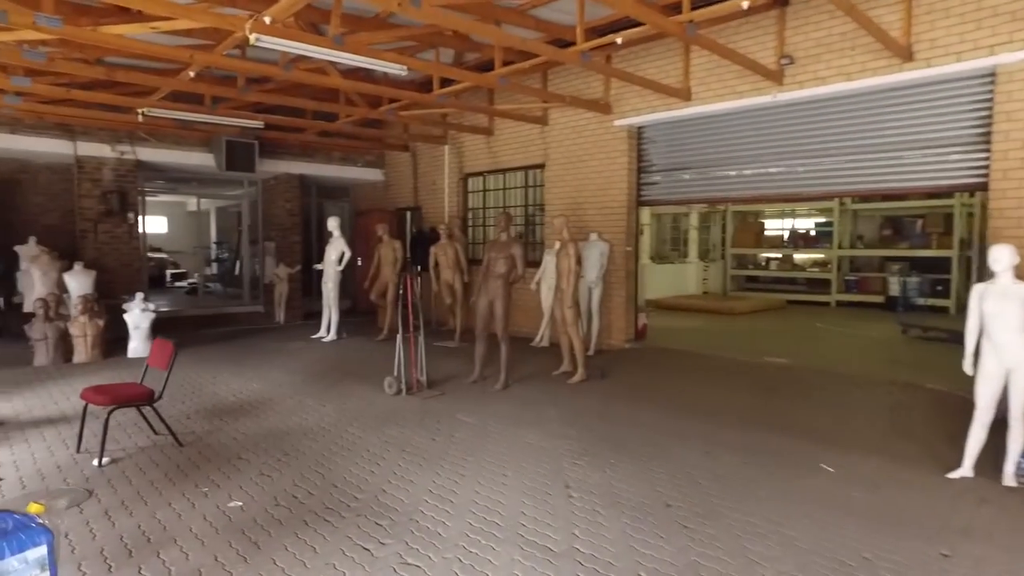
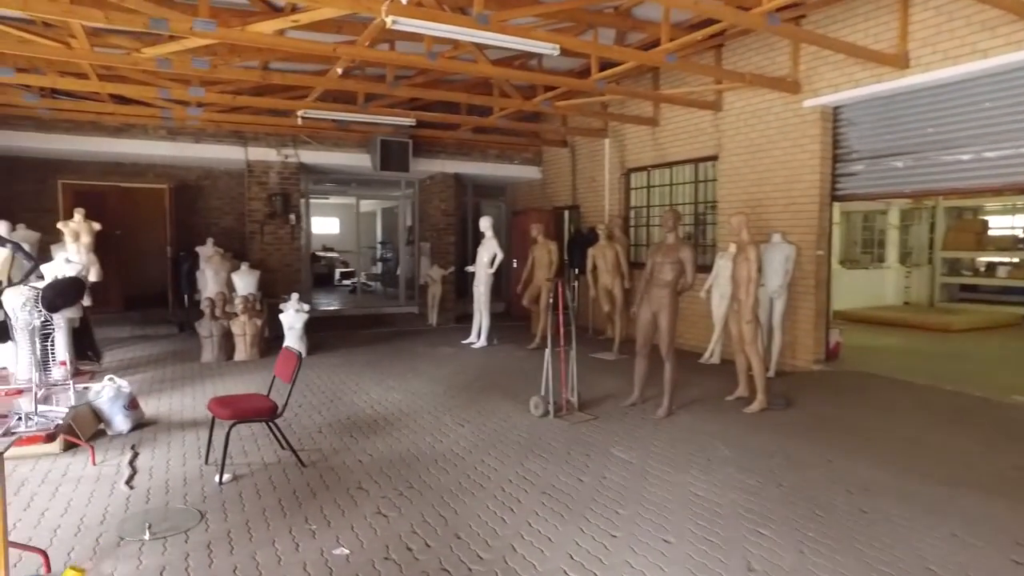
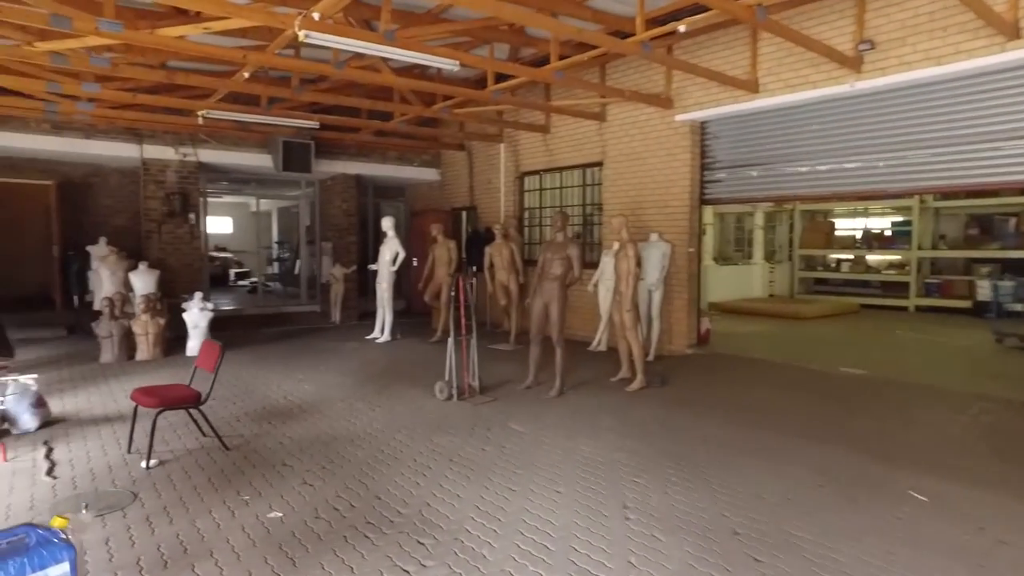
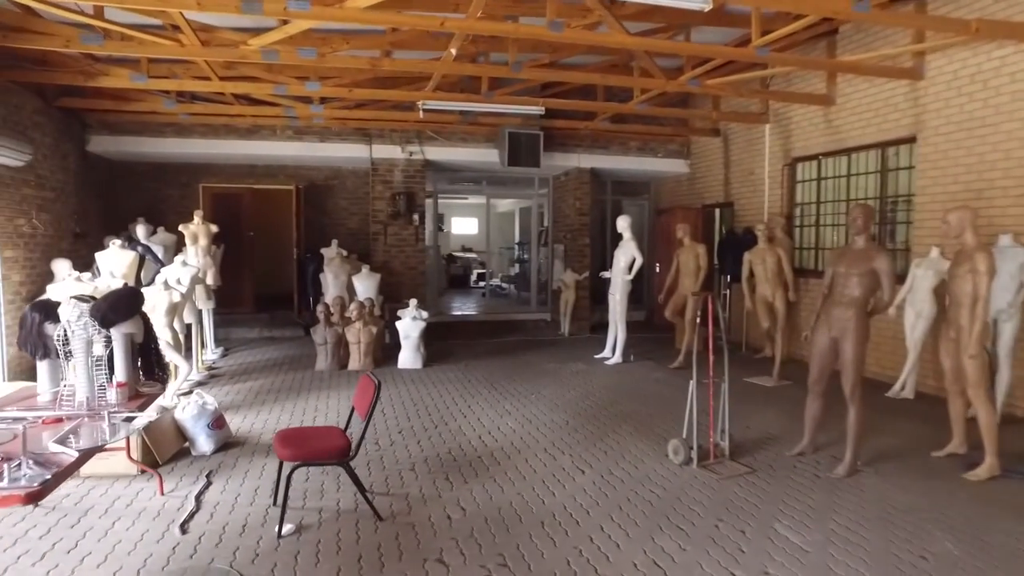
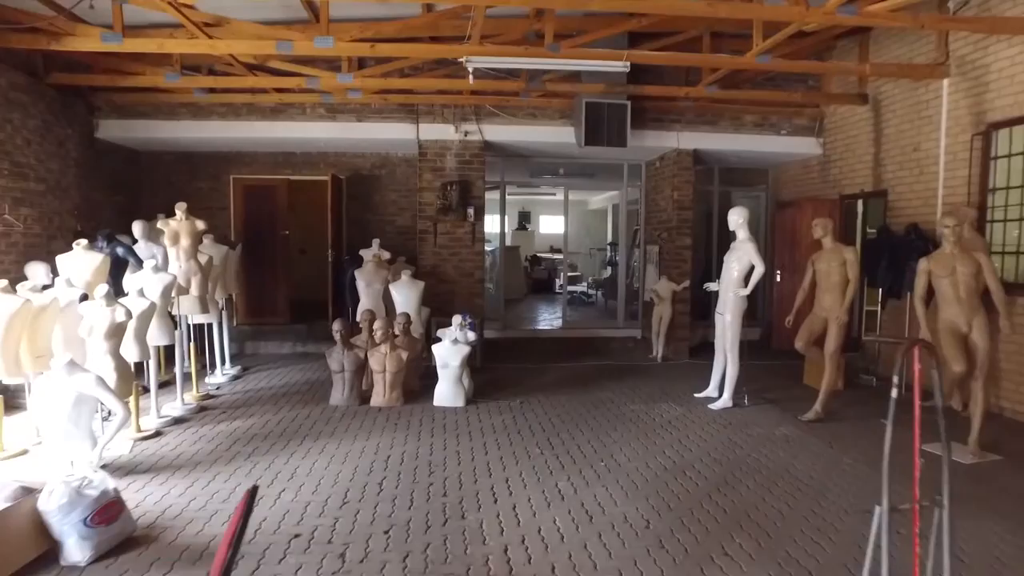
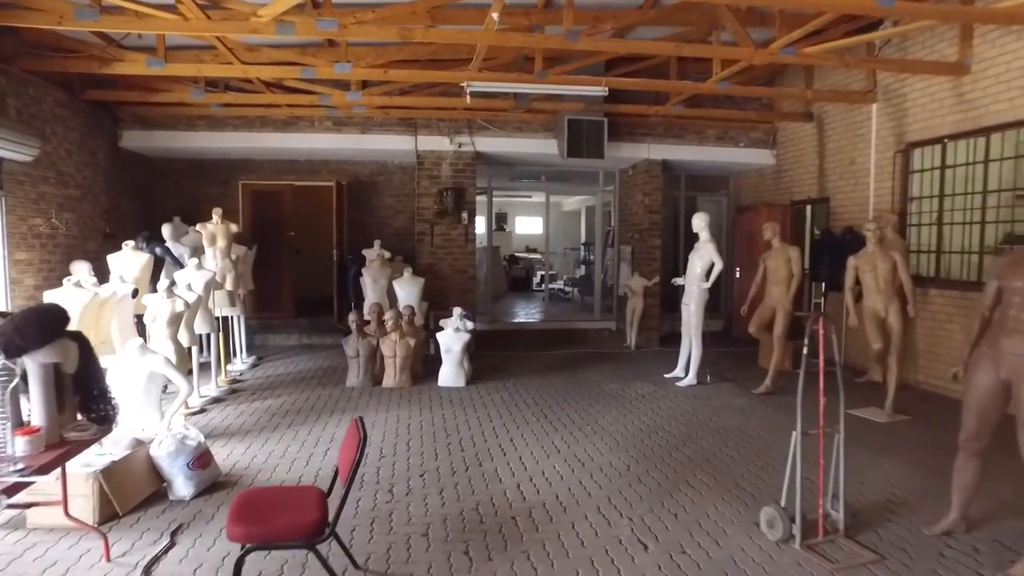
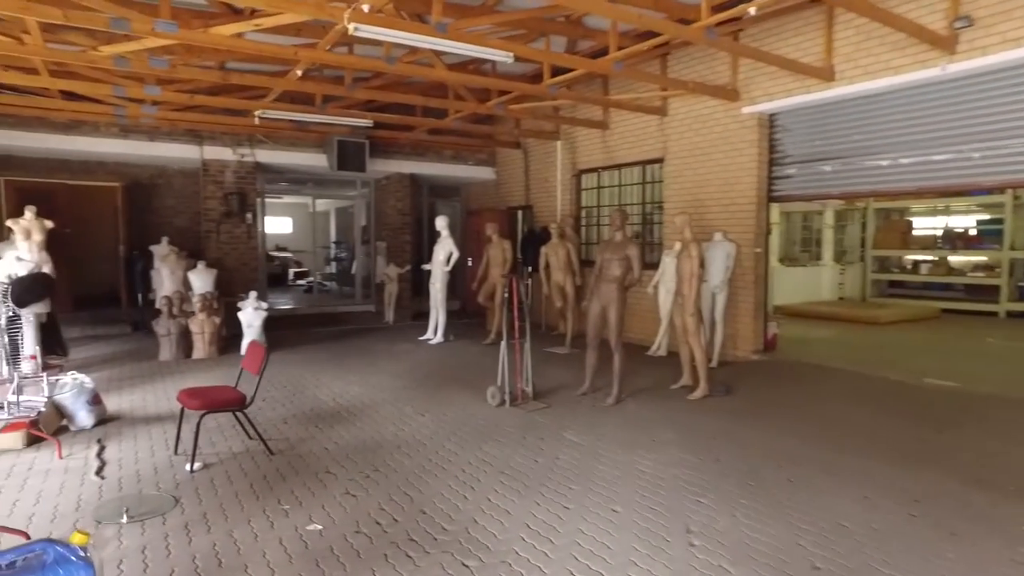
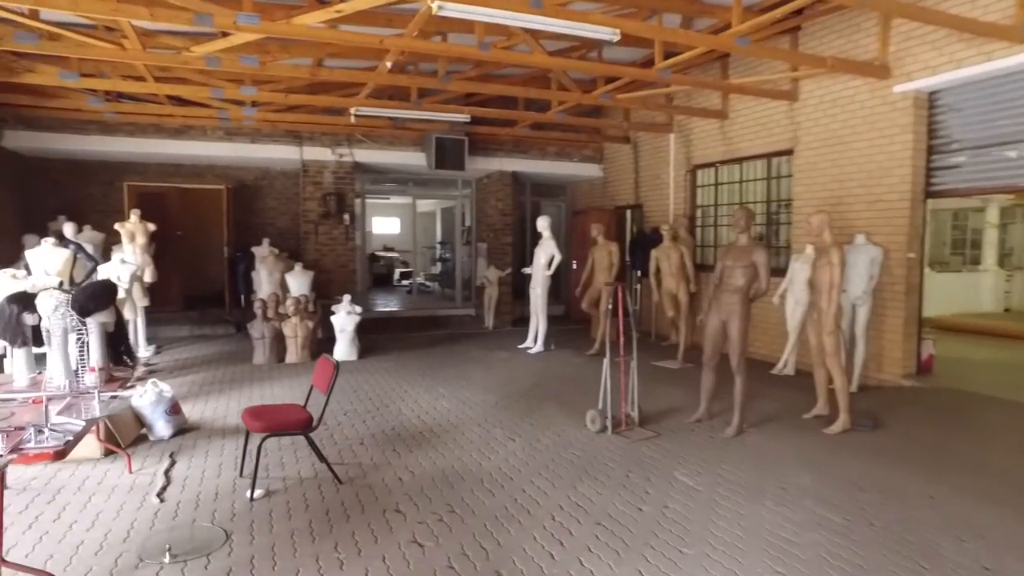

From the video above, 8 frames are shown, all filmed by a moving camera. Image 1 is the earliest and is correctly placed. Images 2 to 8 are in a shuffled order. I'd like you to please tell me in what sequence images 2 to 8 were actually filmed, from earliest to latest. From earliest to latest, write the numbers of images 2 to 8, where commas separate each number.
3, 7, 2, 8, 4, 6, 5
